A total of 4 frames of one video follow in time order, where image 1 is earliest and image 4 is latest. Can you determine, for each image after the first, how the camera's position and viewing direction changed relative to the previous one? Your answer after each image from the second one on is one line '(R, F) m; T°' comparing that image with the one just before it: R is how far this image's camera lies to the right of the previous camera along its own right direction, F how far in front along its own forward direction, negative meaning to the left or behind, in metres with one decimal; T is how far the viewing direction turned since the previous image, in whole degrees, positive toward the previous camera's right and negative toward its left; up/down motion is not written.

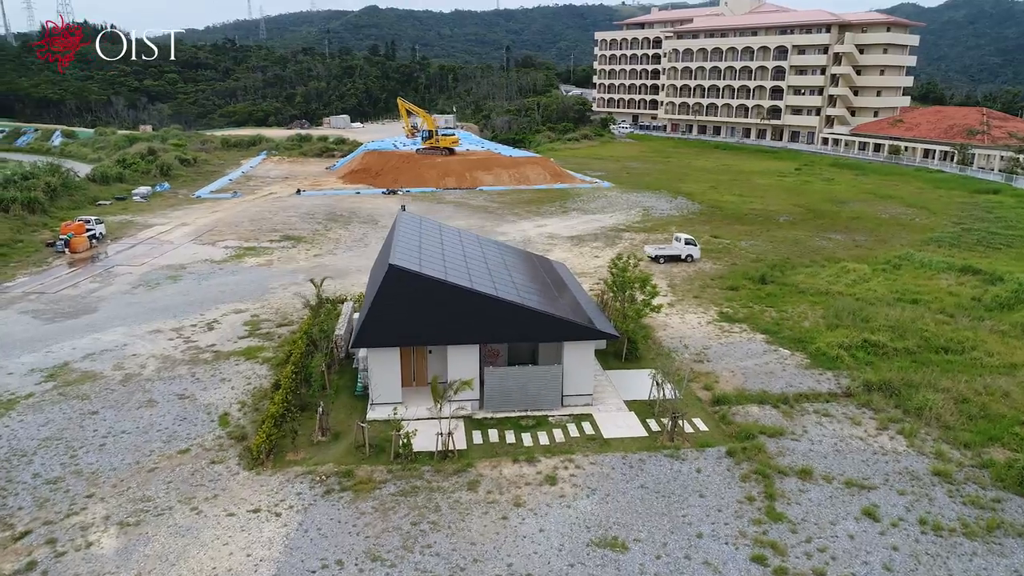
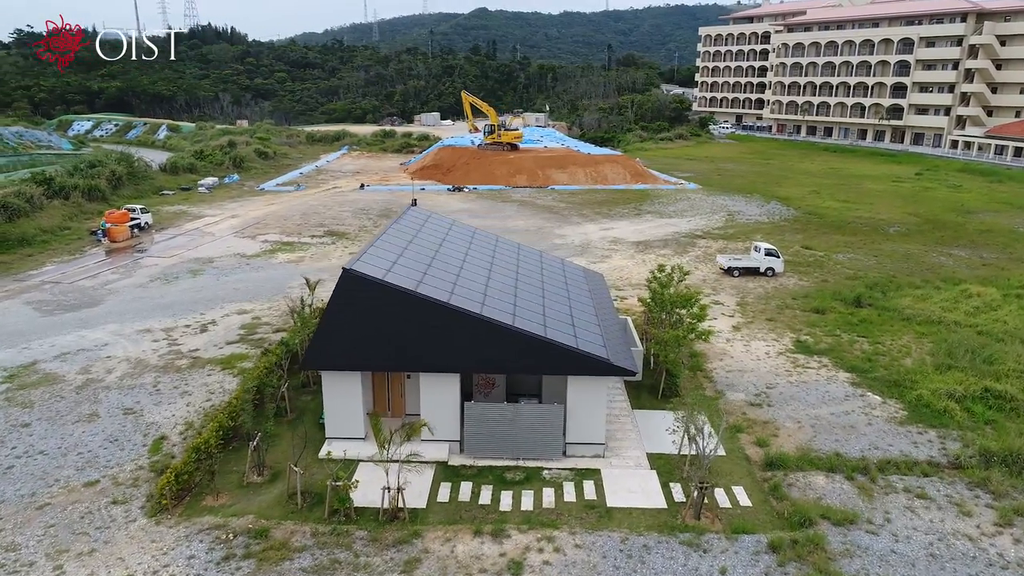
(+1.8, +3.4) m; -8°
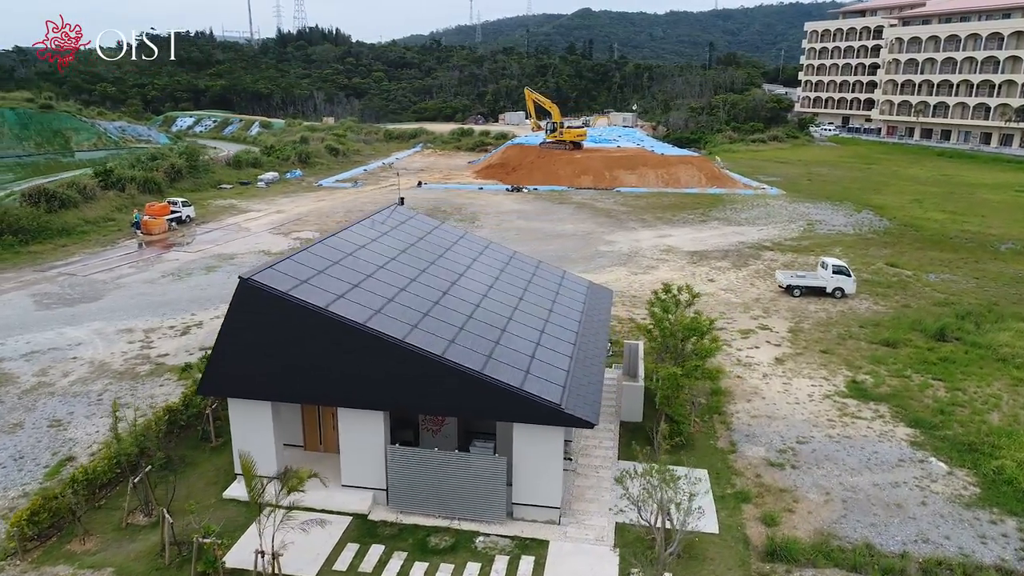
(+2.2, +2.5) m; -8°
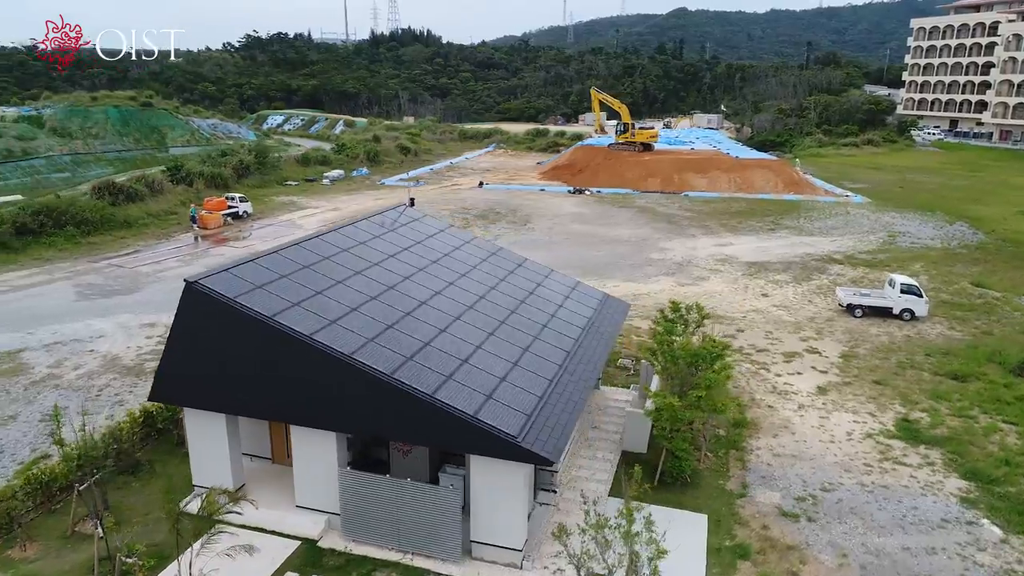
(+1.5, +1.1) m; -7°
